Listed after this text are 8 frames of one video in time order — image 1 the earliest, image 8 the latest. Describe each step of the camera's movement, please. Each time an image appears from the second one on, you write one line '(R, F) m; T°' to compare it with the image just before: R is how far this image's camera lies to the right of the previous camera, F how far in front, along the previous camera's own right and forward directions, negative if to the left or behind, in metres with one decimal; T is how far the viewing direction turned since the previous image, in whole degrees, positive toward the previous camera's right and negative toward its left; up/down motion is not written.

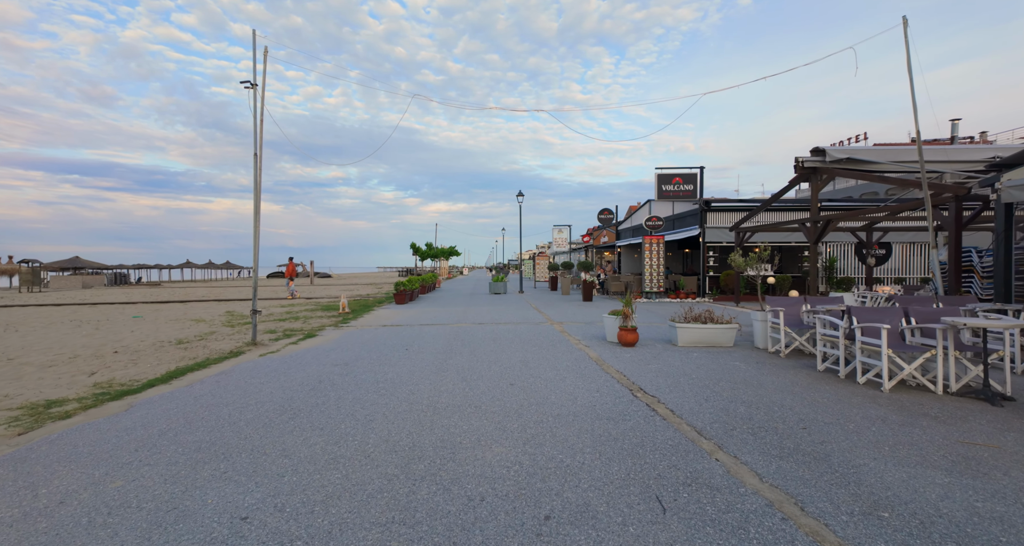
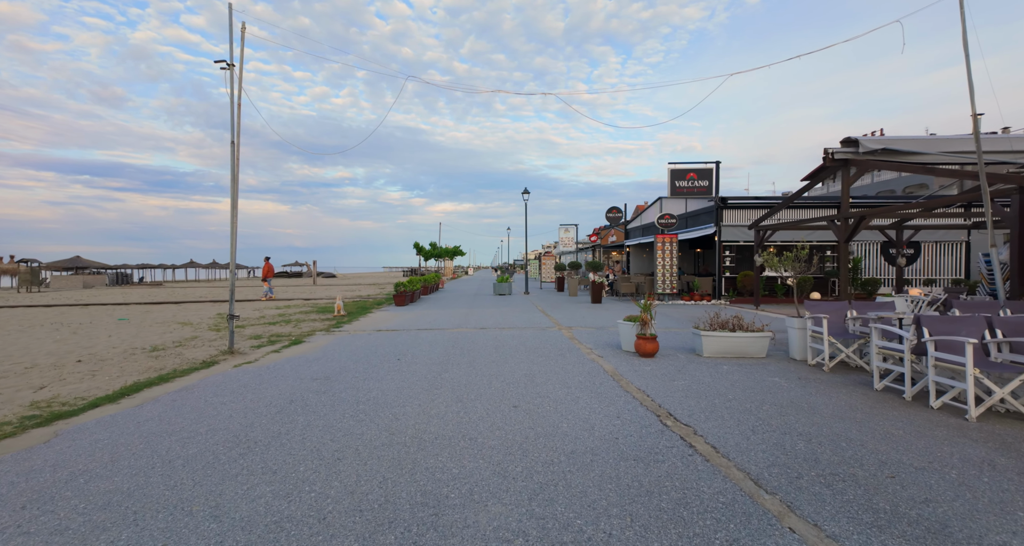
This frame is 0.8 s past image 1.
(0.0, +0.9) m; -1°
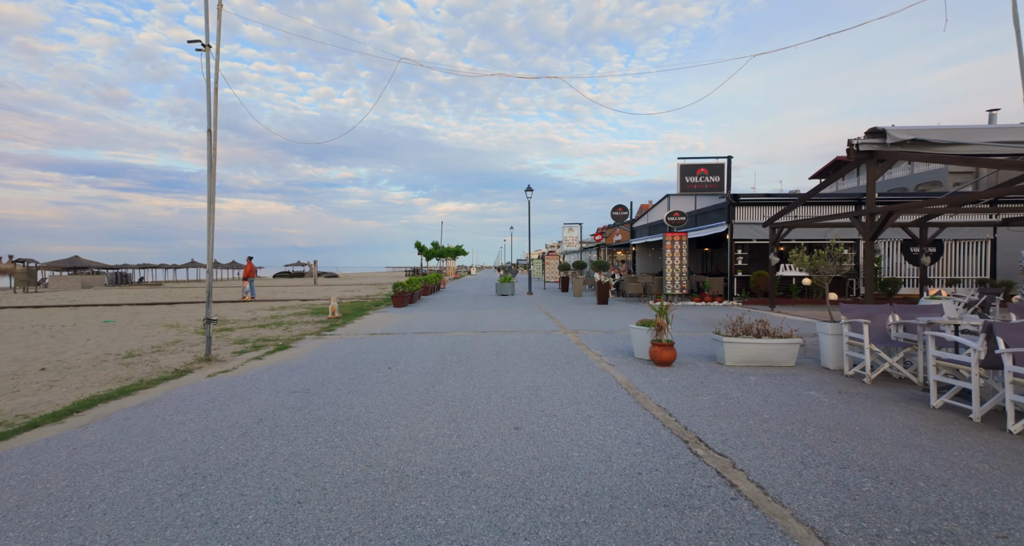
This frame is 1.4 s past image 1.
(0.0, +0.7) m; 0°
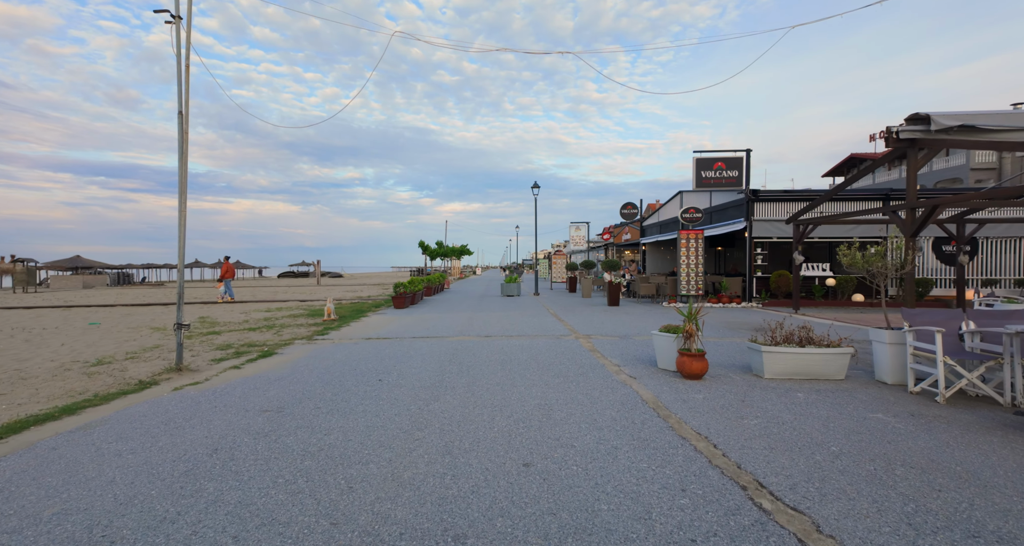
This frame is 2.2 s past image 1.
(0.0, +0.9) m; -1°
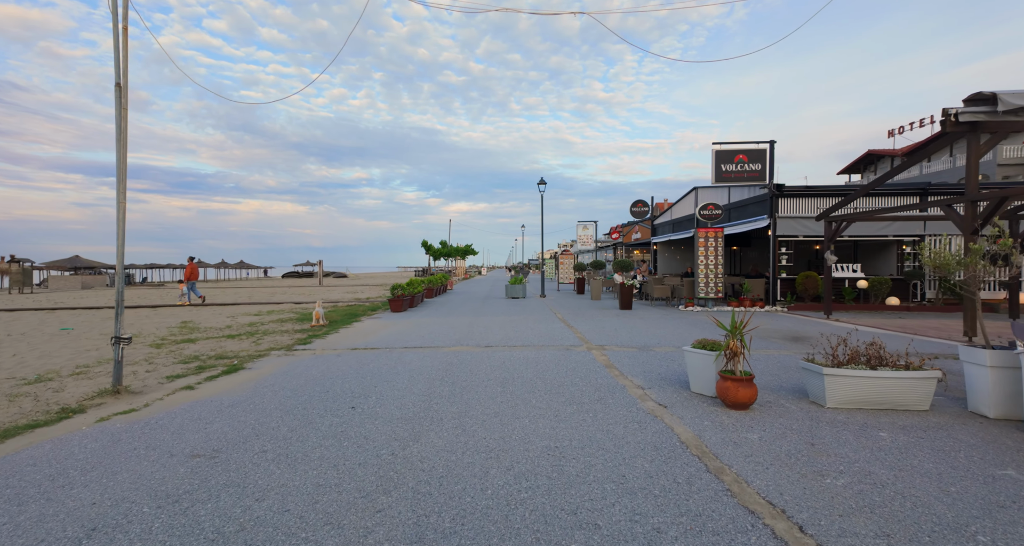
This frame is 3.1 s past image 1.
(+0.1, +1.1) m; -1°
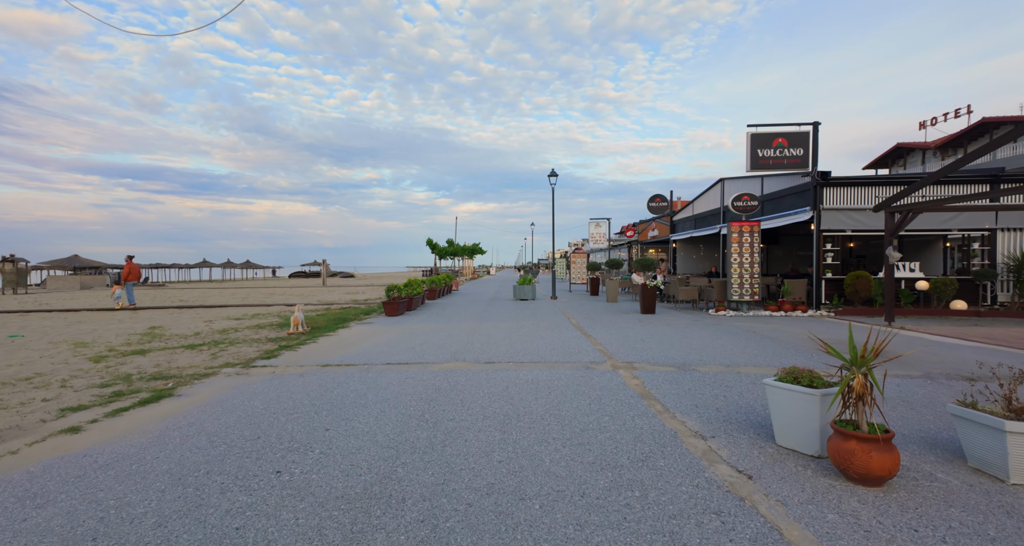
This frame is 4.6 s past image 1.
(+0.1, +1.7) m; -1°
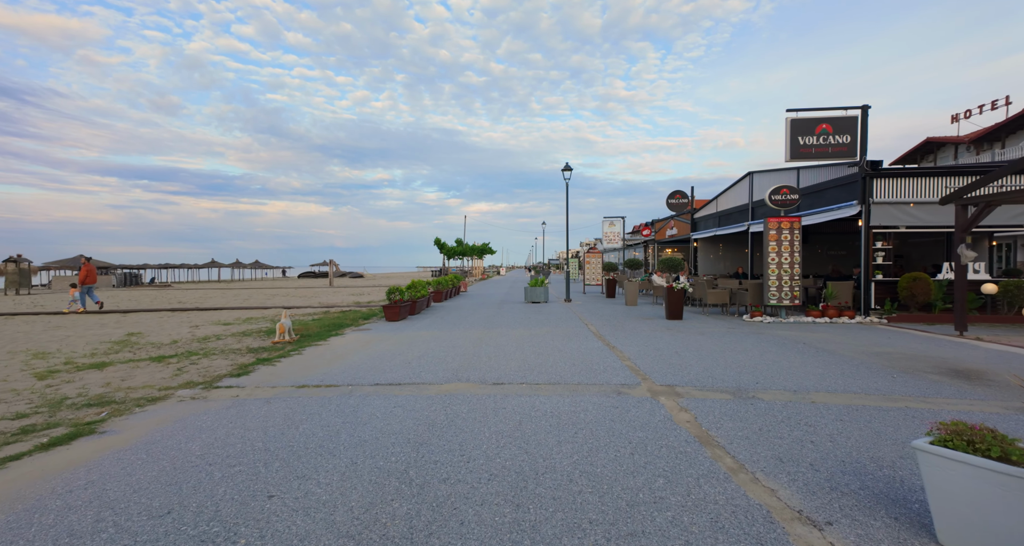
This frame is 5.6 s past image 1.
(-0.1, +1.3) m; -1°
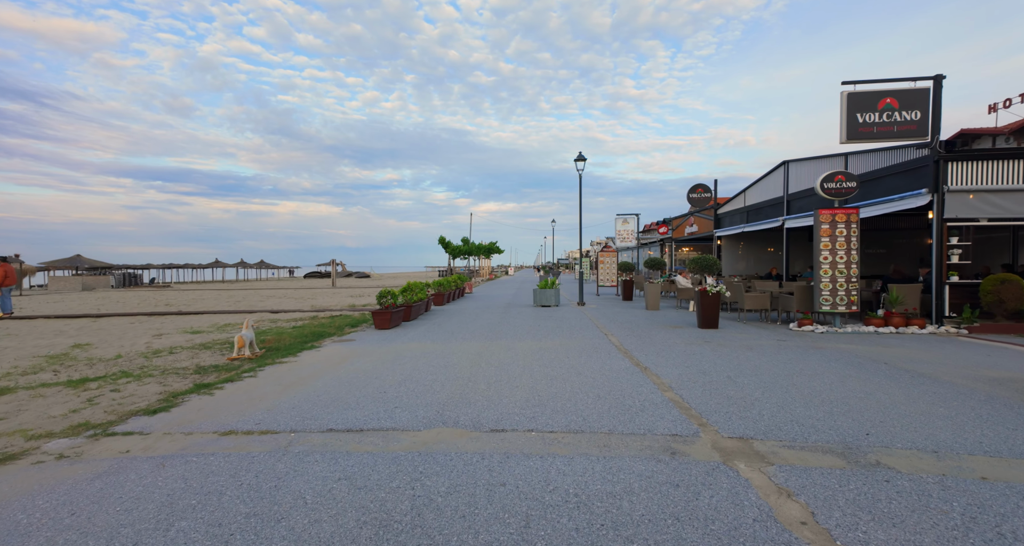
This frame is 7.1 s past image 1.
(0.0, +1.8) m; -1°
